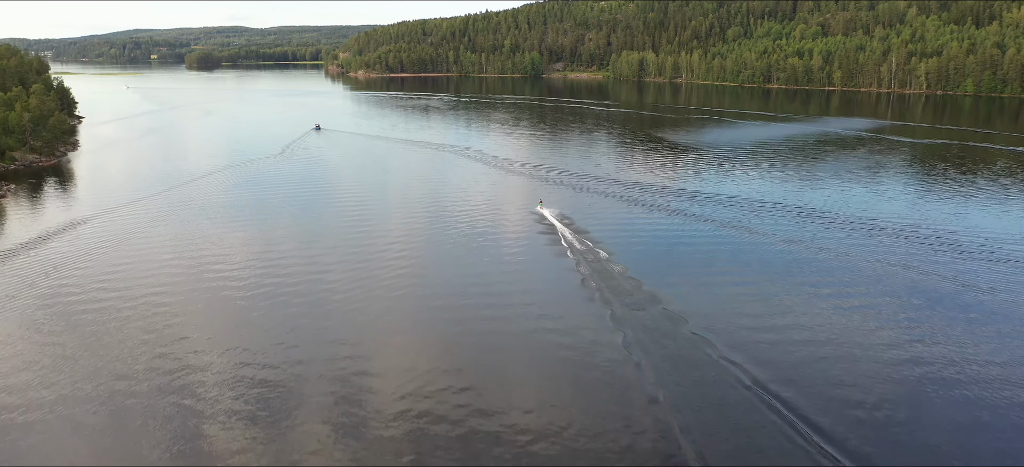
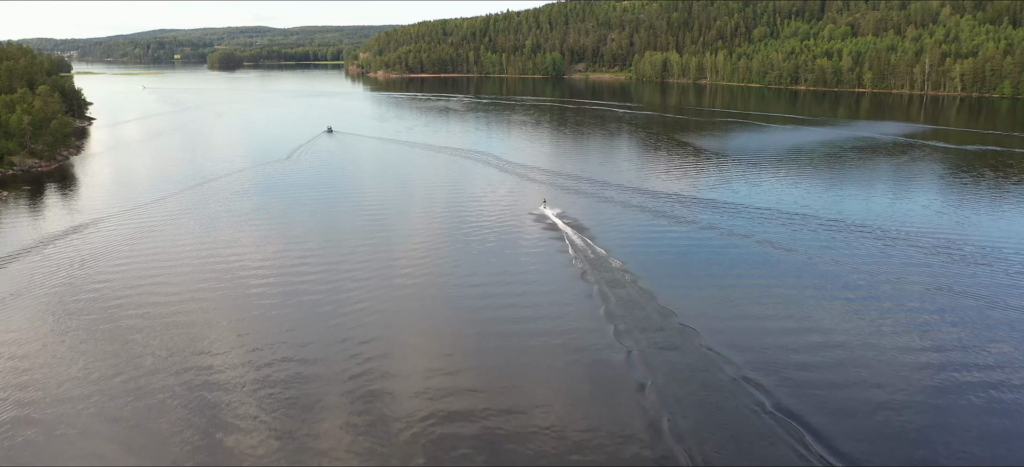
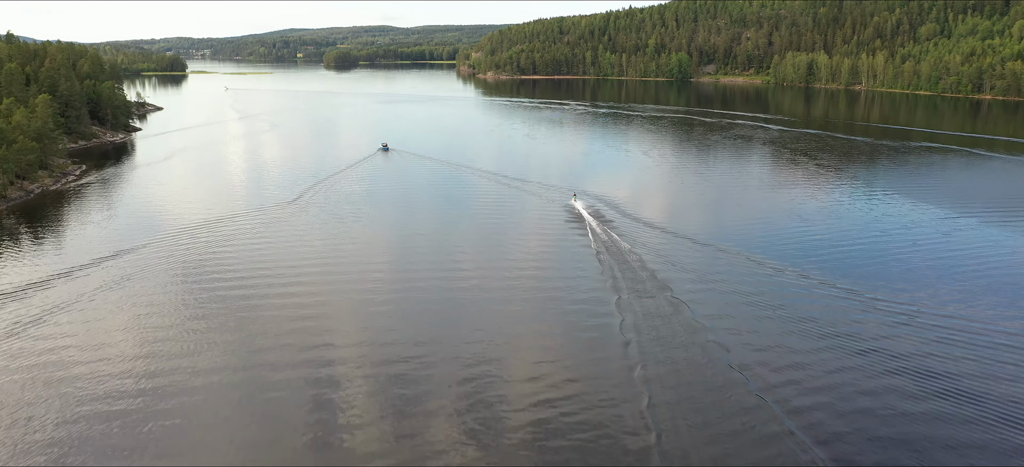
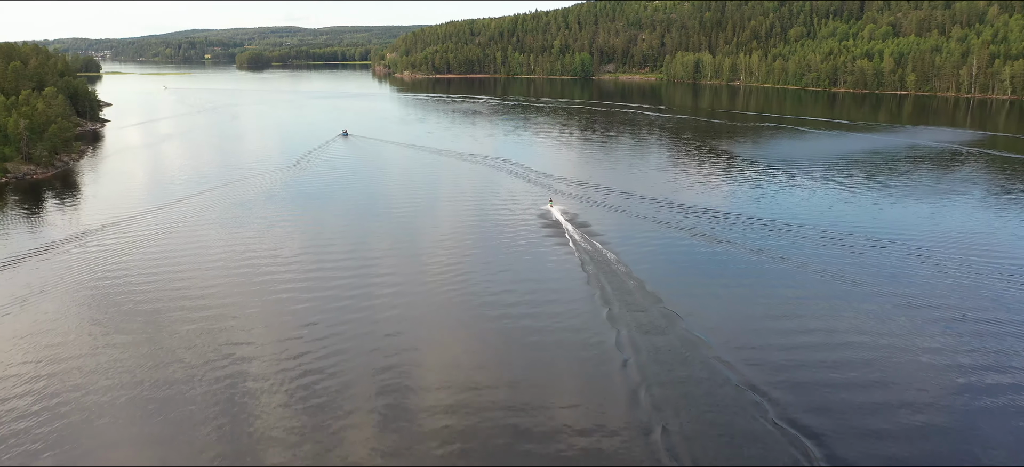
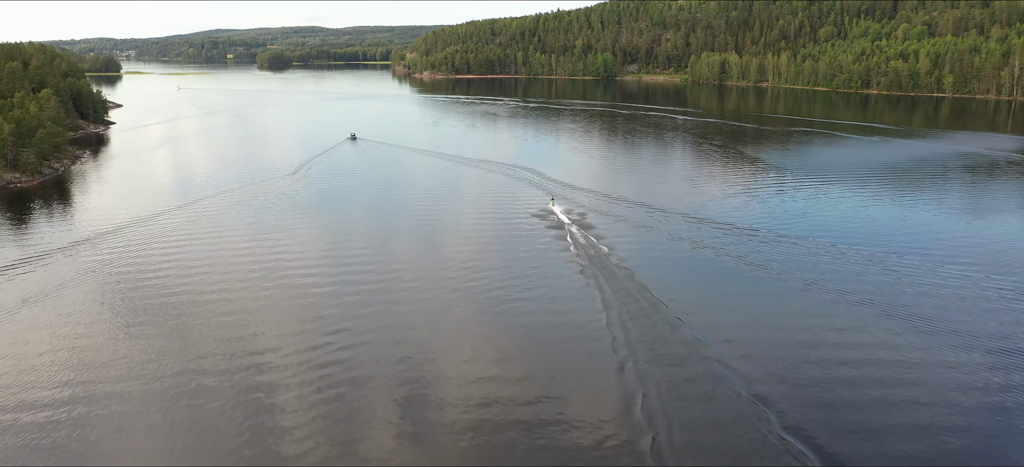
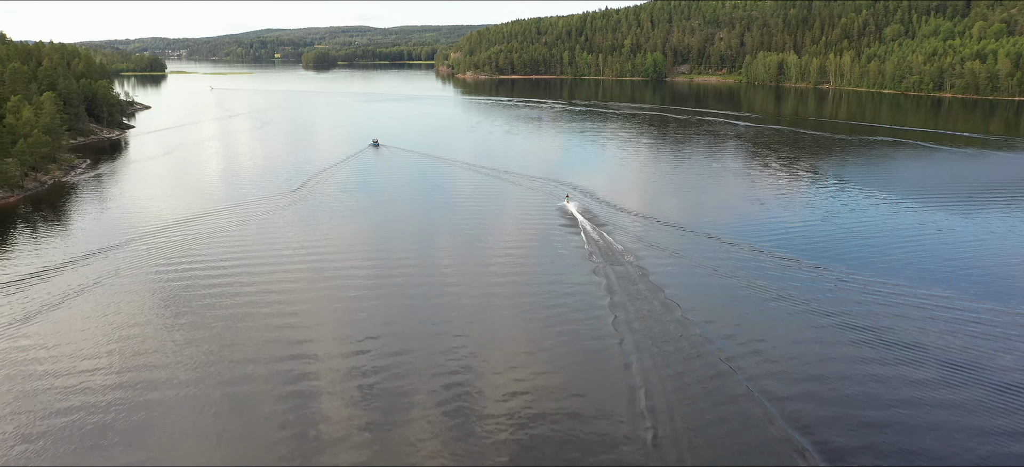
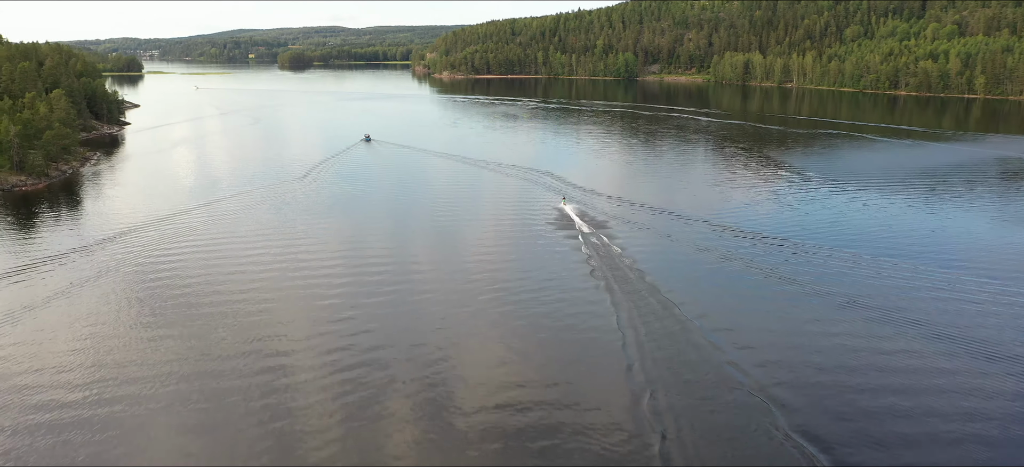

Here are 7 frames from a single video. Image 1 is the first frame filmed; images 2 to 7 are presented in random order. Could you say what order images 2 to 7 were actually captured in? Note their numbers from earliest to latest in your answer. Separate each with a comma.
2, 4, 5, 7, 6, 3
